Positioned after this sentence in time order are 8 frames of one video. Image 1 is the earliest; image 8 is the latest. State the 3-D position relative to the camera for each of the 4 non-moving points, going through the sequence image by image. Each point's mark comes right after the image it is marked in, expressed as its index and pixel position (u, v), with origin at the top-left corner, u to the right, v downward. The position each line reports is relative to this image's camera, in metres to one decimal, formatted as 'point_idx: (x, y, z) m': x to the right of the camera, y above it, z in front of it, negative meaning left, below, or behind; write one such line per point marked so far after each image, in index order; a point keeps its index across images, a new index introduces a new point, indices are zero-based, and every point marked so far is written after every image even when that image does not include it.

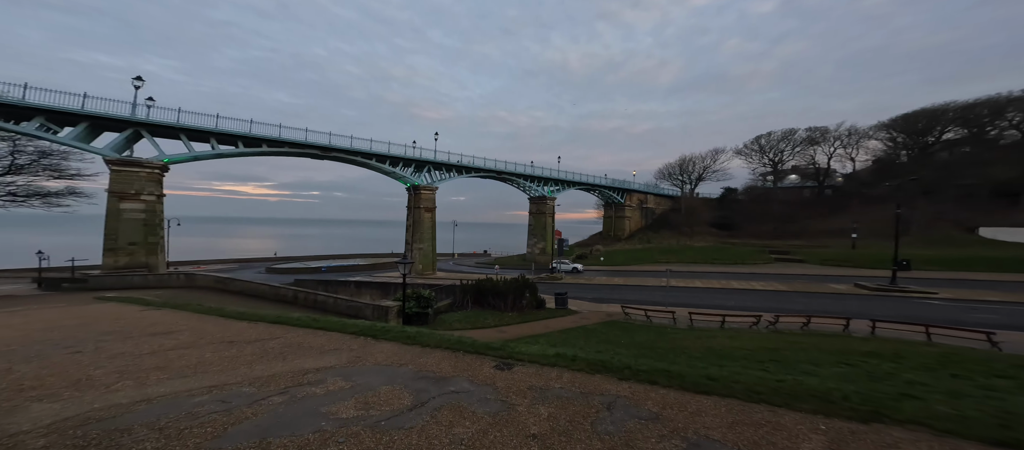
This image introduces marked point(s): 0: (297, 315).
0: (-7.0, -2.9, +12.2) m
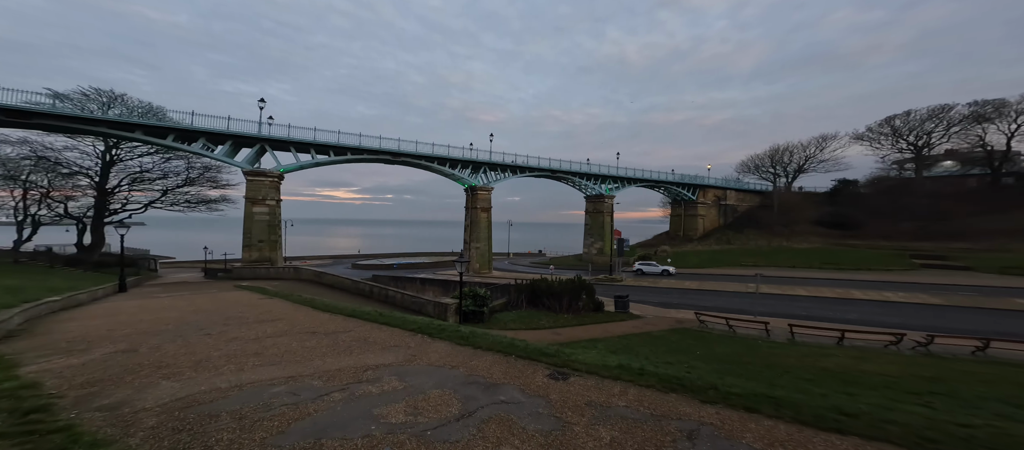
0: (-5.1, -2.9, +12.8) m
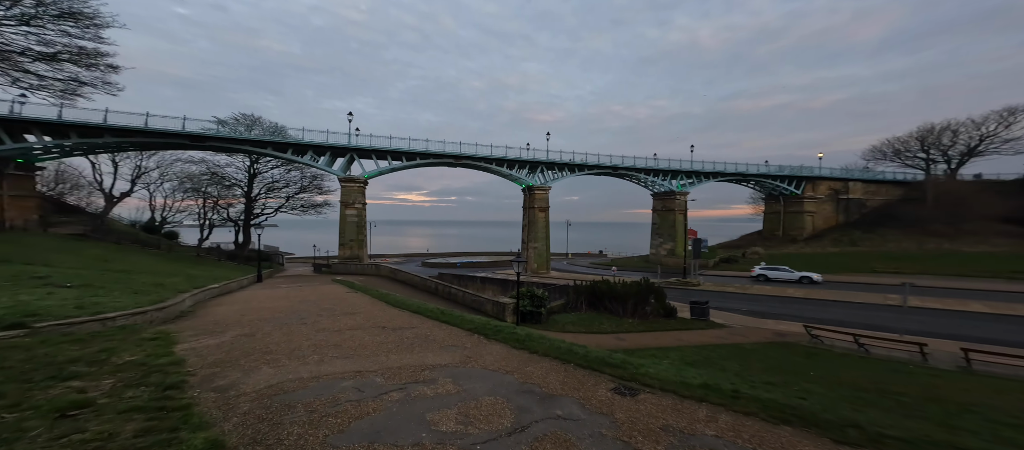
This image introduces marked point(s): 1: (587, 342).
0: (-3.0, -2.9, +13.2) m
1: (+2.4, -3.8, +11.5) m
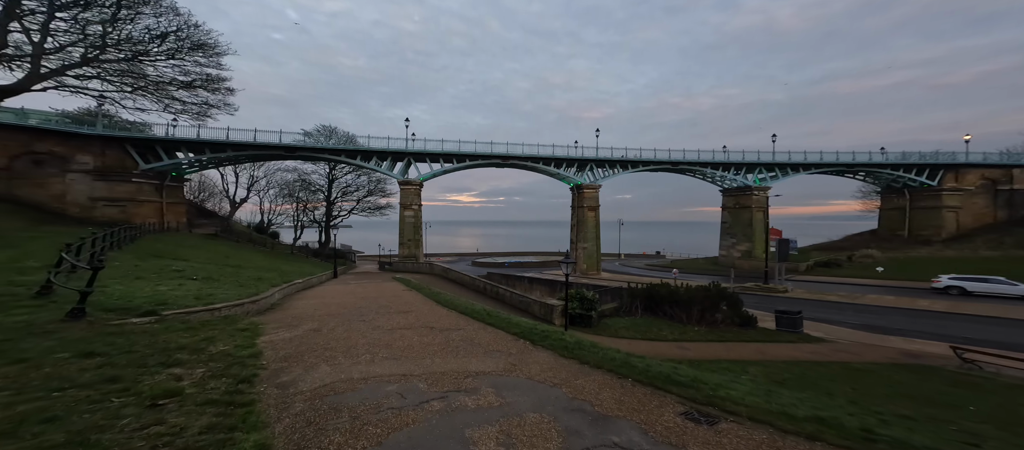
0: (-1.2, -2.9, +13.1) m
1: (+3.9, -3.7, +10.7) m
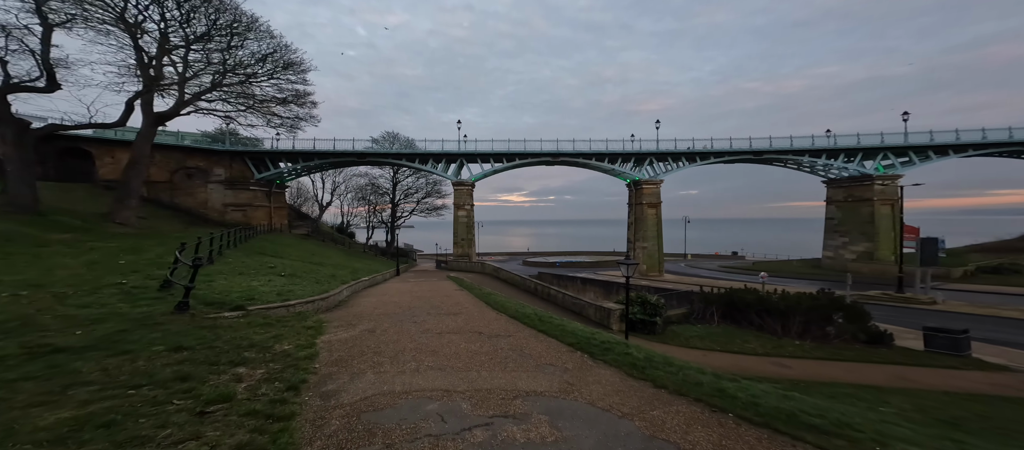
0: (+0.7, -2.9, +12.6) m
1: (+5.4, -3.7, +9.5) m
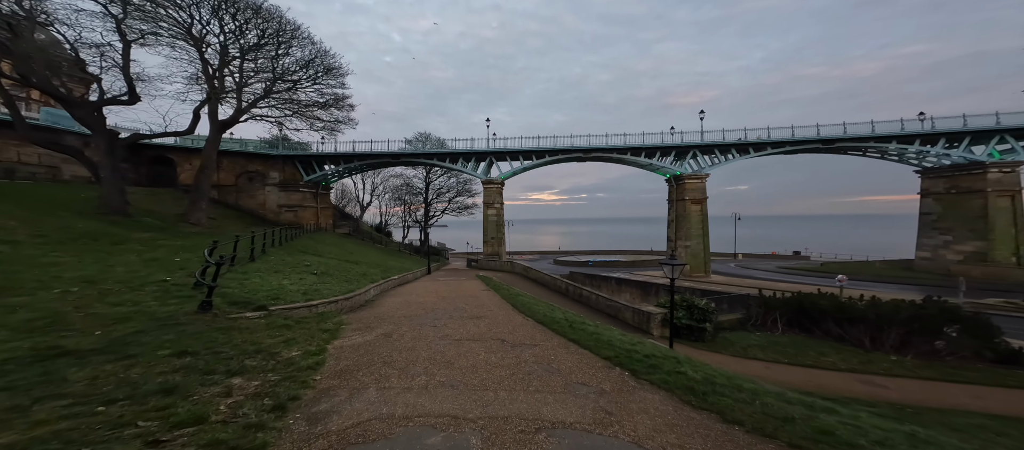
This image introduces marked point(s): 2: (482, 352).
0: (+1.6, -2.8, +11.7) m
1: (+6.1, -3.5, +8.2) m
2: (-0.5, -2.2, +6.2) m
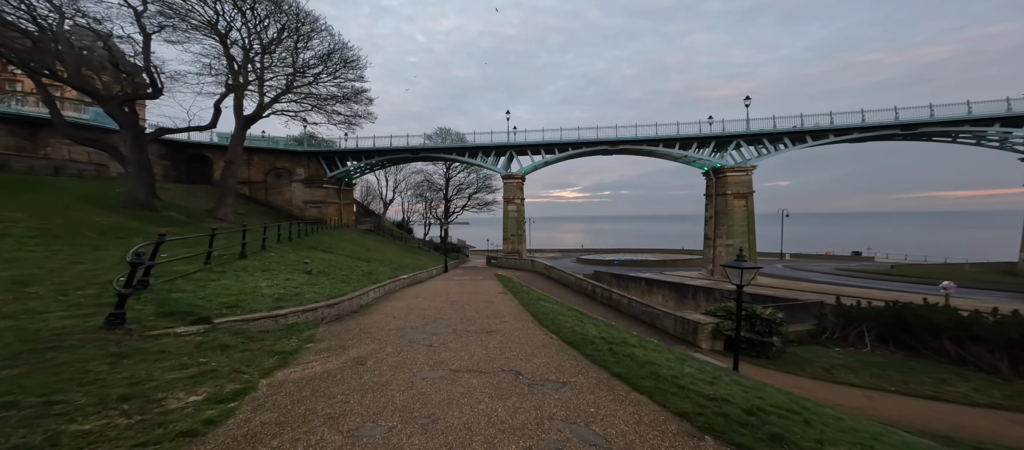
0: (+2.1, -2.6, +9.6) m
1: (+6.4, -3.4, +5.9) m
2: (-0.3, -2.0, +4.2) m
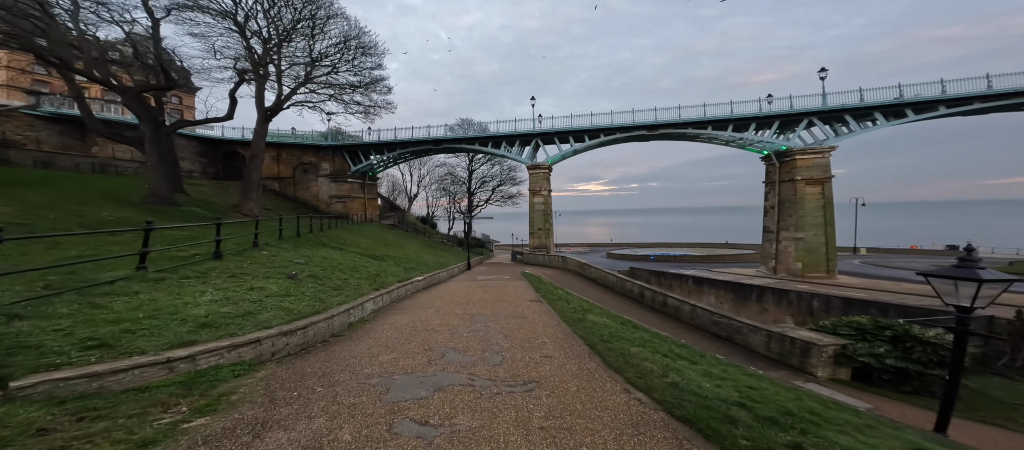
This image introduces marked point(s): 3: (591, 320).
0: (+3.0, -2.3, +6.6) m
1: (+6.9, -3.1, +2.6) m
2: (+0.1, -1.8, +1.4) m
3: (+1.8, -2.3, +8.5) m
